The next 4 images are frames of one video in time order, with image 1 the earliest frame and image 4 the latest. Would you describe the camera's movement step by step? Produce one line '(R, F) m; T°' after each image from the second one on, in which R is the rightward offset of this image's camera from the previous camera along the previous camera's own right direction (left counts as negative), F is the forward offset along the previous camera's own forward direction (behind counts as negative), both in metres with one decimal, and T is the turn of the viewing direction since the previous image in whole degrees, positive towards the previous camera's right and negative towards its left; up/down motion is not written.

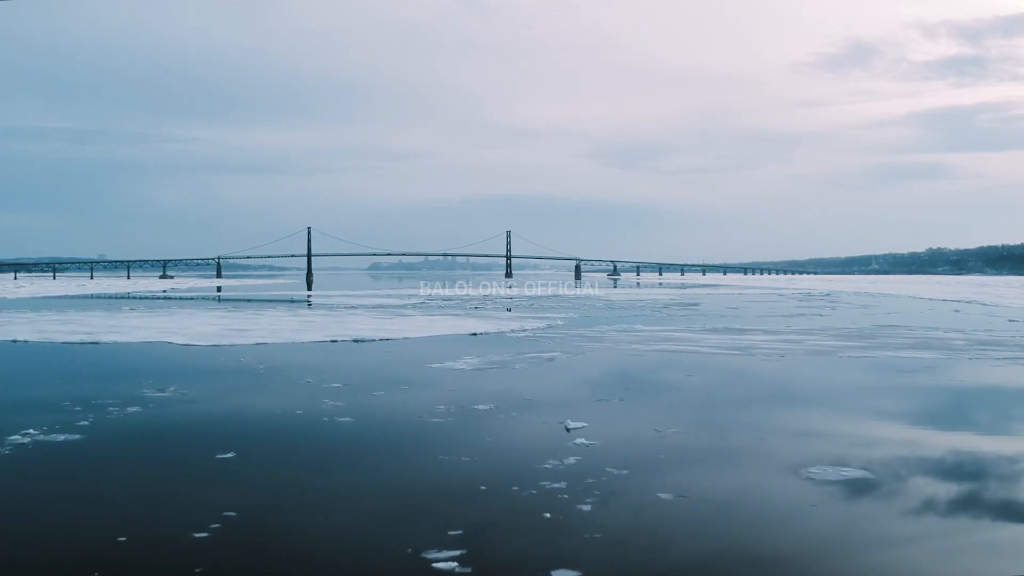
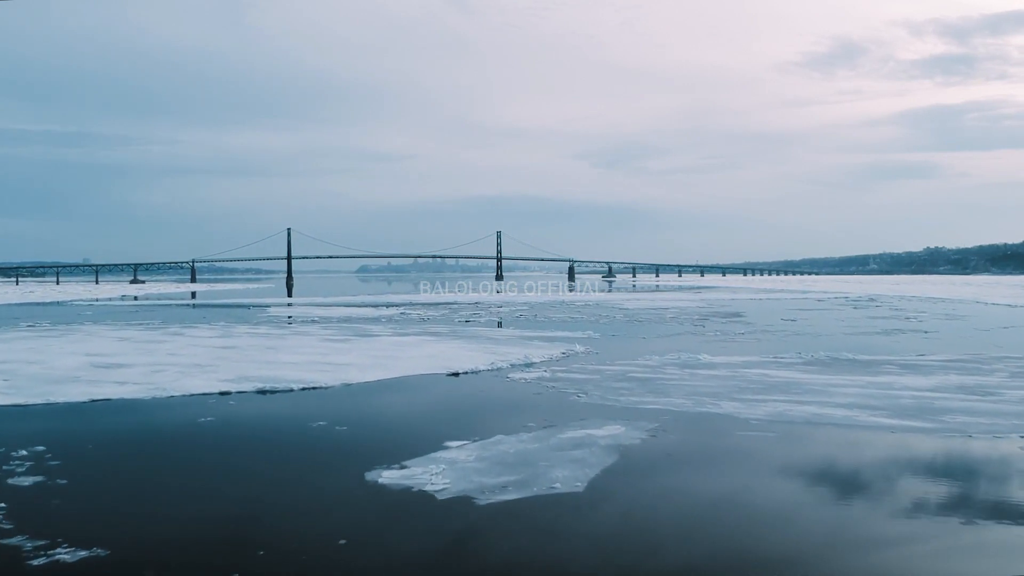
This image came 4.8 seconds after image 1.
(-0.1, +2.4) m; +1°
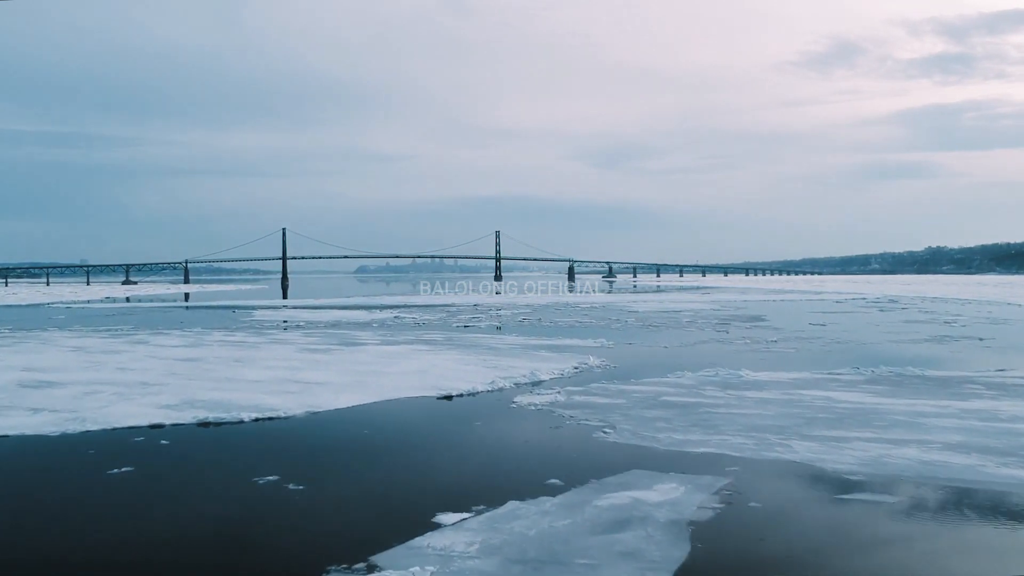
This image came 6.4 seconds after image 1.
(0.0, +0.8) m; 0°
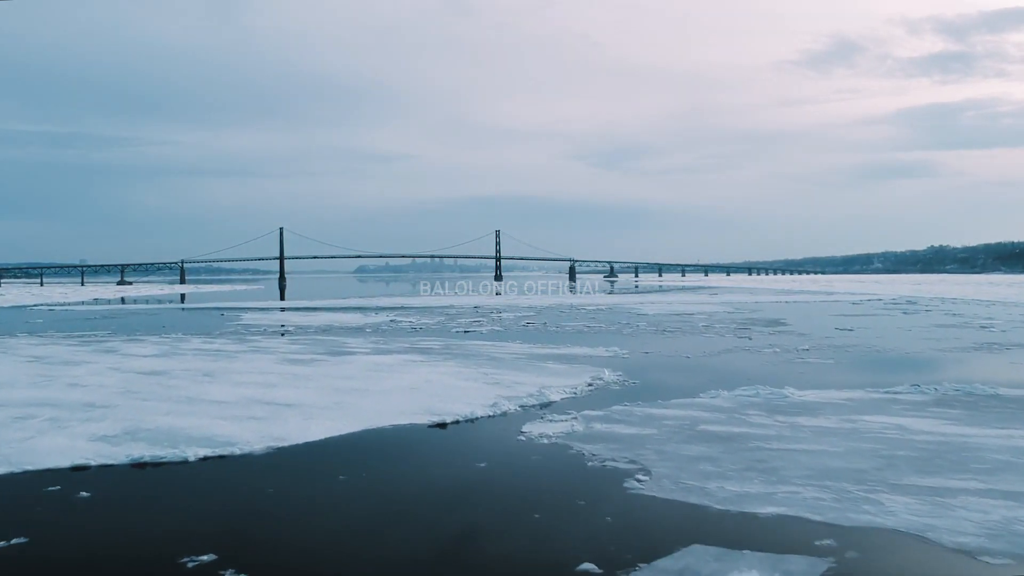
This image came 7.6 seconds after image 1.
(0.0, +0.6) m; 0°
